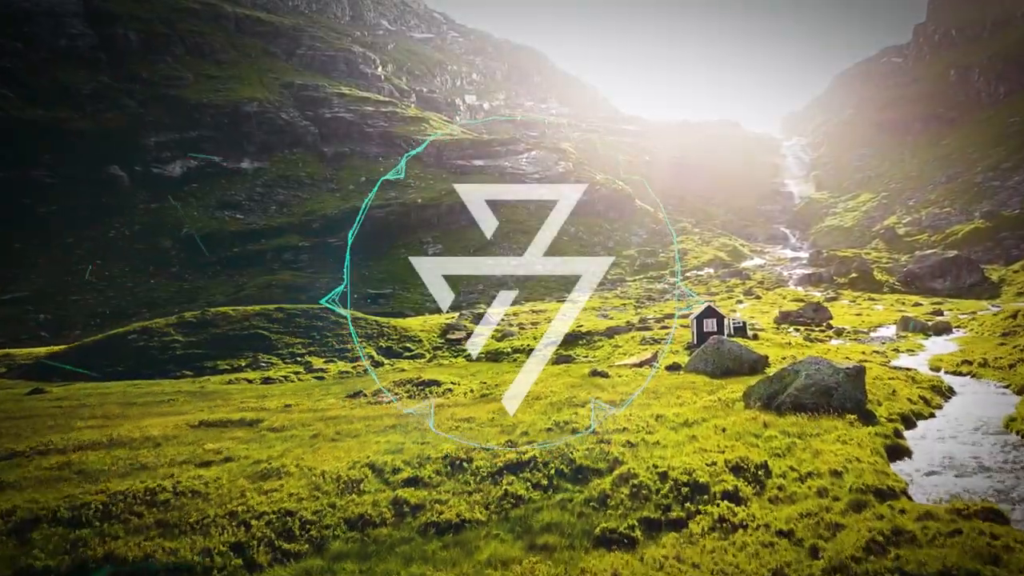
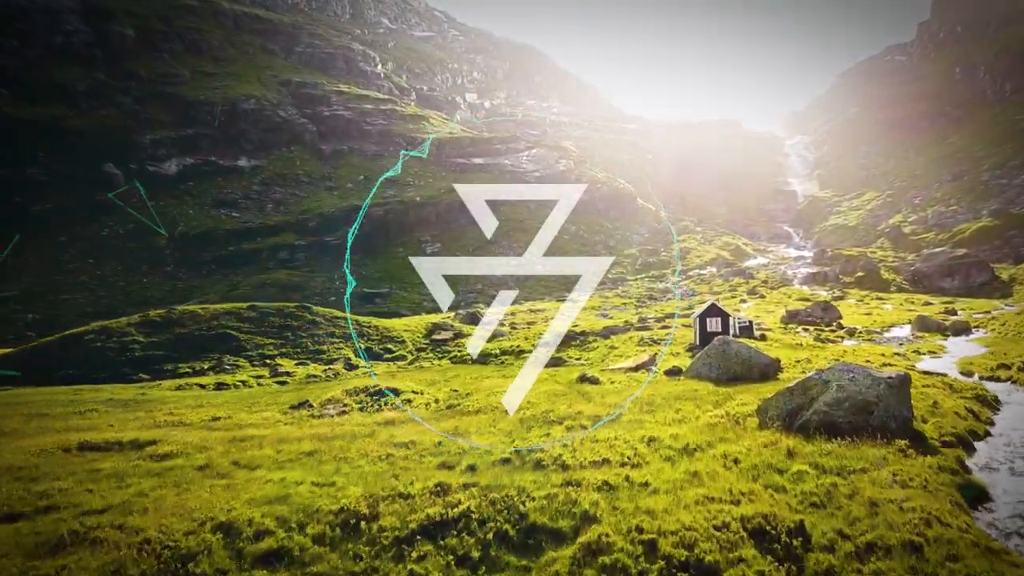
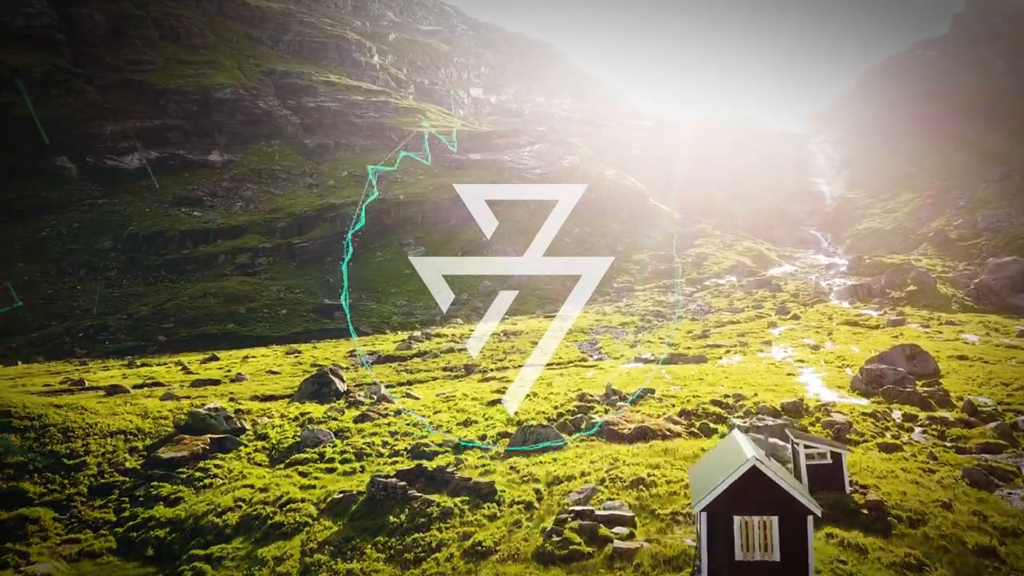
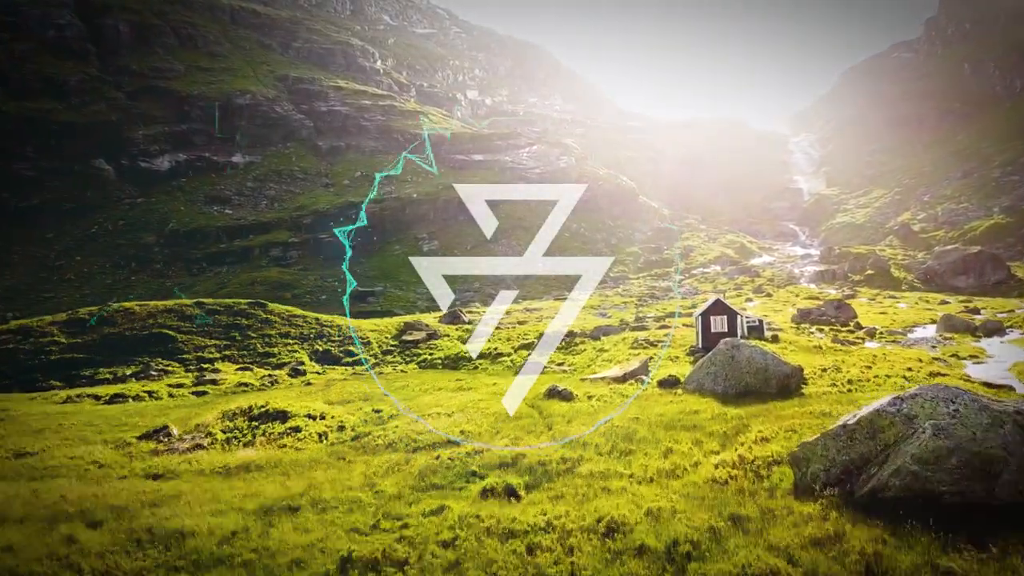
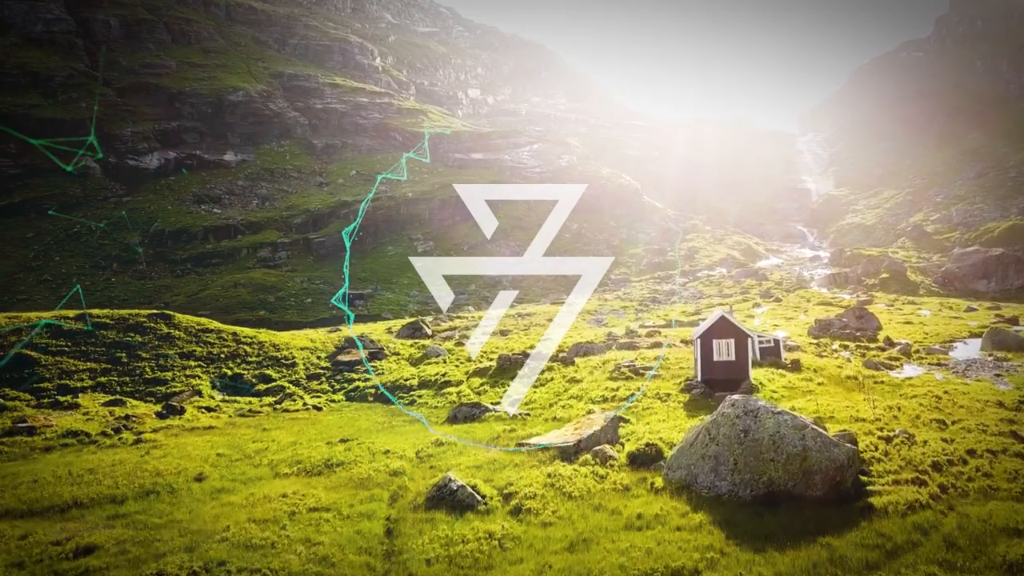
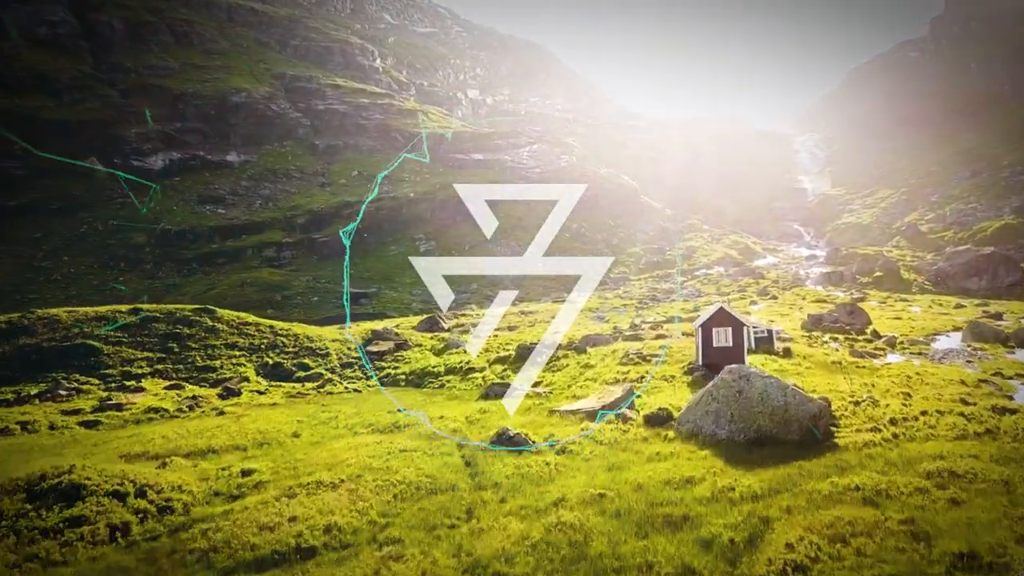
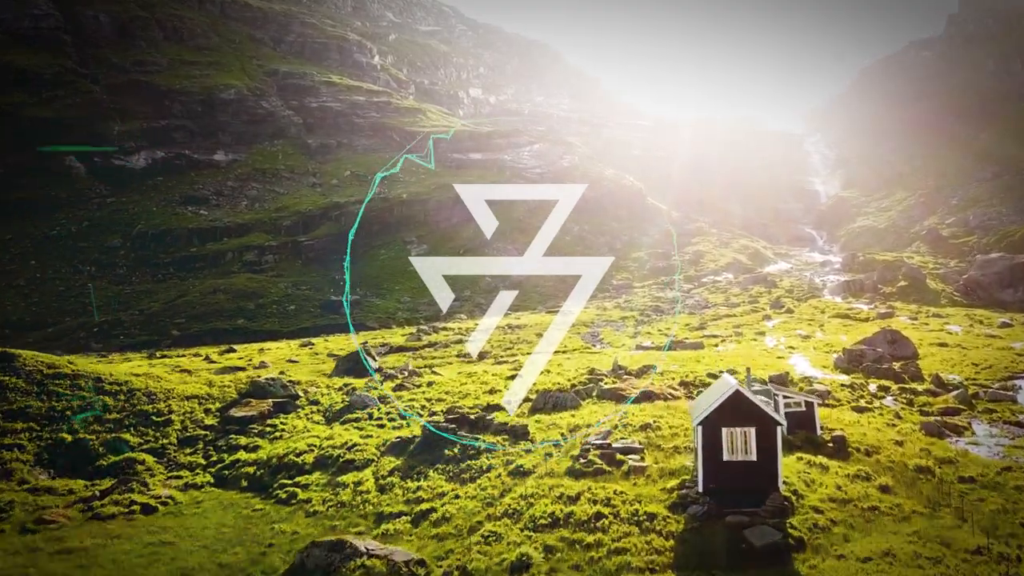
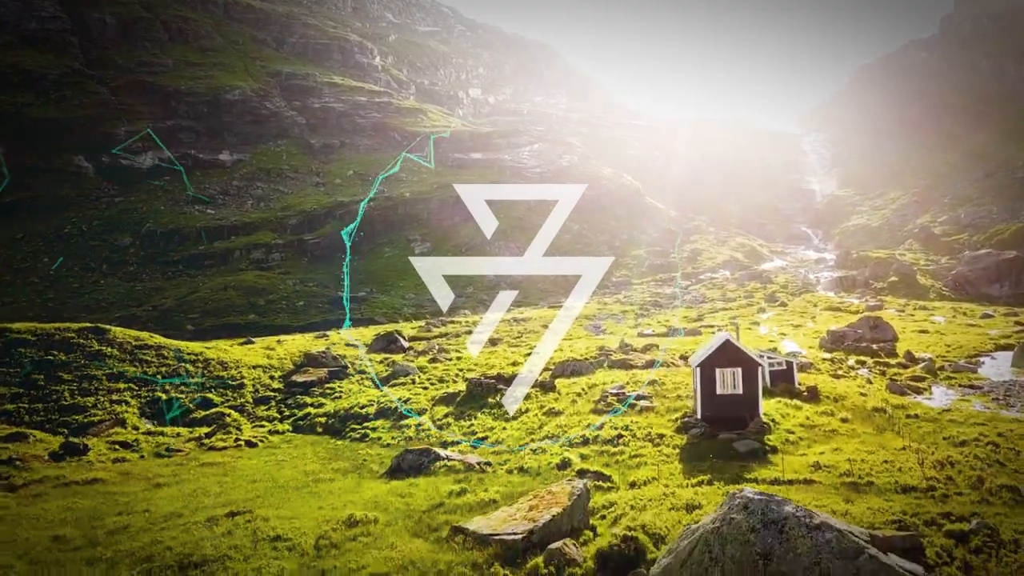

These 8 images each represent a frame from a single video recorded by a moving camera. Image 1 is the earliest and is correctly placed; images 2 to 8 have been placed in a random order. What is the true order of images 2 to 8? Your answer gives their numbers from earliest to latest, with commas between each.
2, 4, 6, 5, 8, 7, 3
